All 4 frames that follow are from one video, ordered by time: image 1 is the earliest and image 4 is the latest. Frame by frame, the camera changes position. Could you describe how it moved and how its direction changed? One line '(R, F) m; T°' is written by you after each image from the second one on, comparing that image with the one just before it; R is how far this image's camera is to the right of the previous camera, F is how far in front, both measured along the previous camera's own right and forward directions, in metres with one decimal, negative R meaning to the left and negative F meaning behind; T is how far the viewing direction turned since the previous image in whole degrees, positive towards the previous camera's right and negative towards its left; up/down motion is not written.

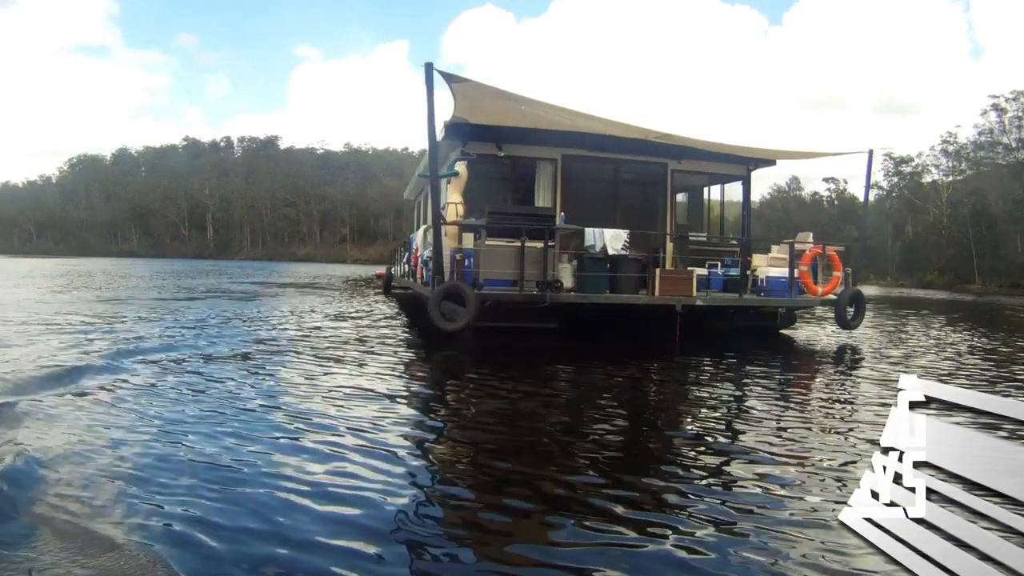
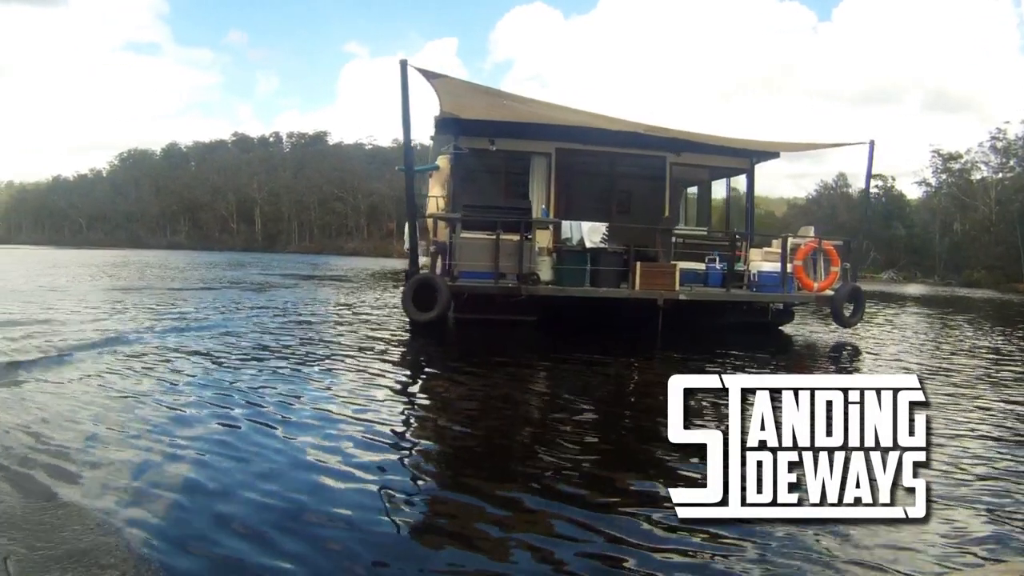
(+0.7, +0.1) m; -3°
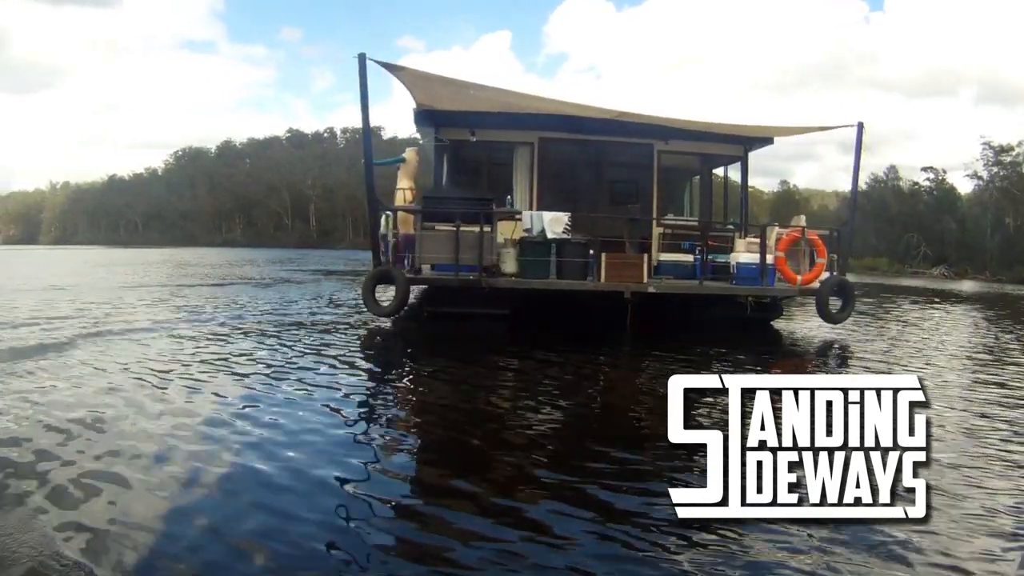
(+0.9, +0.2) m; -3°
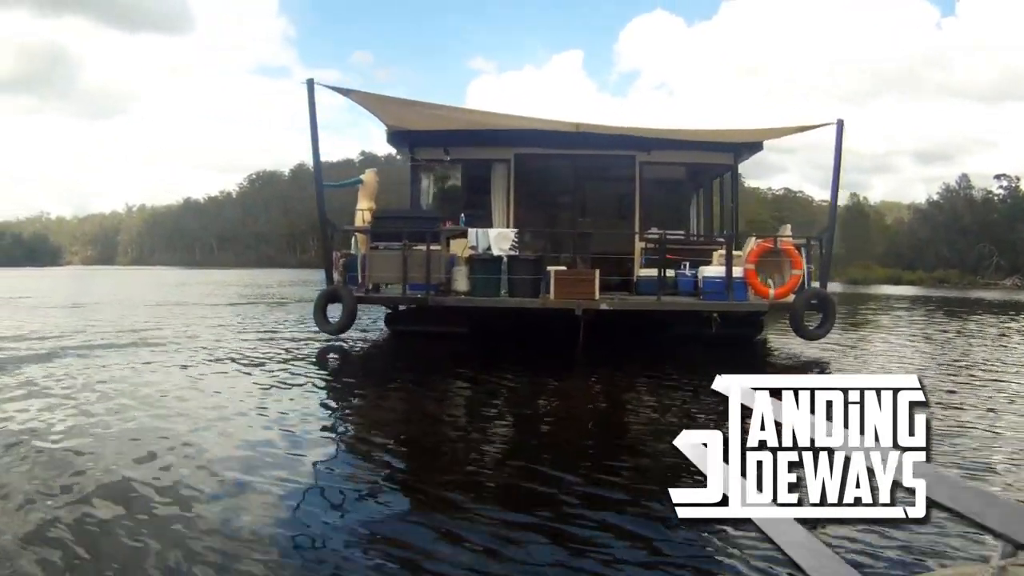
(+1.2, +0.1) m; -4°
